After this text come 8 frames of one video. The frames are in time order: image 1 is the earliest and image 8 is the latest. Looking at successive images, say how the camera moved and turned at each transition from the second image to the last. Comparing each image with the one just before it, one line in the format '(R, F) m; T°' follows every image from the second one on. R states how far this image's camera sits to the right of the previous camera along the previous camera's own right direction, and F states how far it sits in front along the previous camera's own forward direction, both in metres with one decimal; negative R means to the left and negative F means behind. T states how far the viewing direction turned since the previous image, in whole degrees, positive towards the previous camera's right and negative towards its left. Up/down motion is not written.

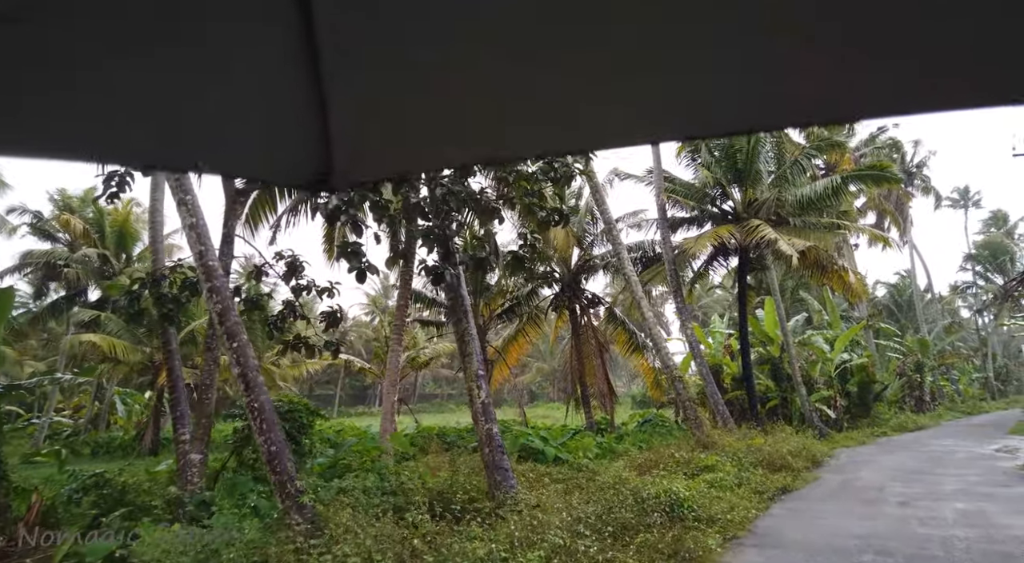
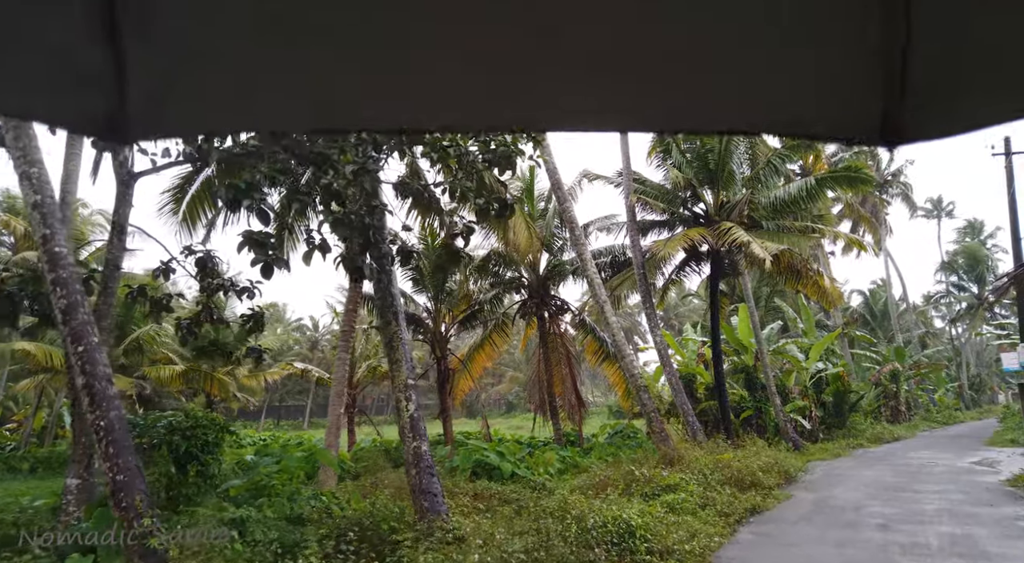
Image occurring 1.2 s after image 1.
(+0.4, +0.8) m; +2°
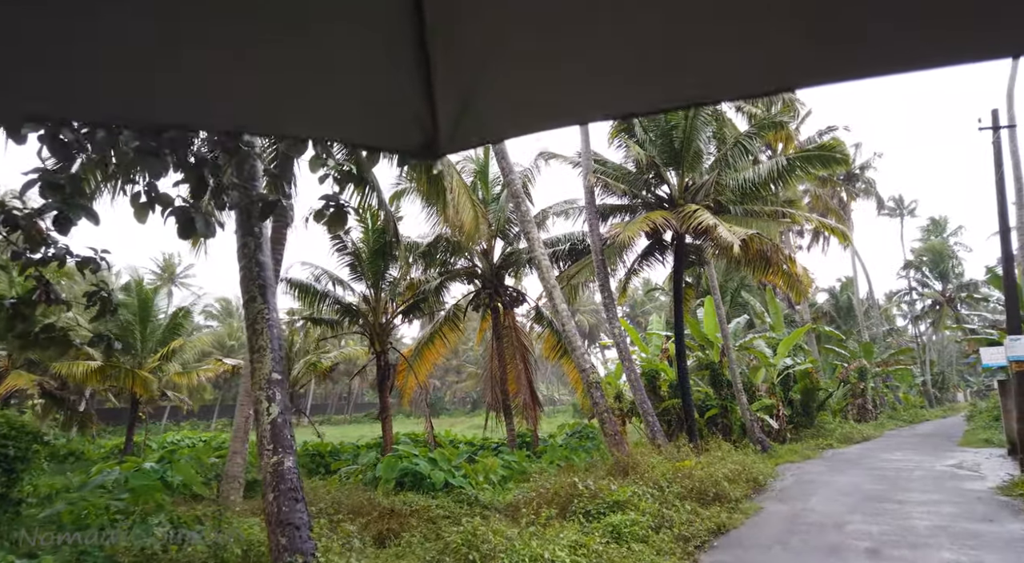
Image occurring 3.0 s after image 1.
(+0.5, +1.4) m; +3°
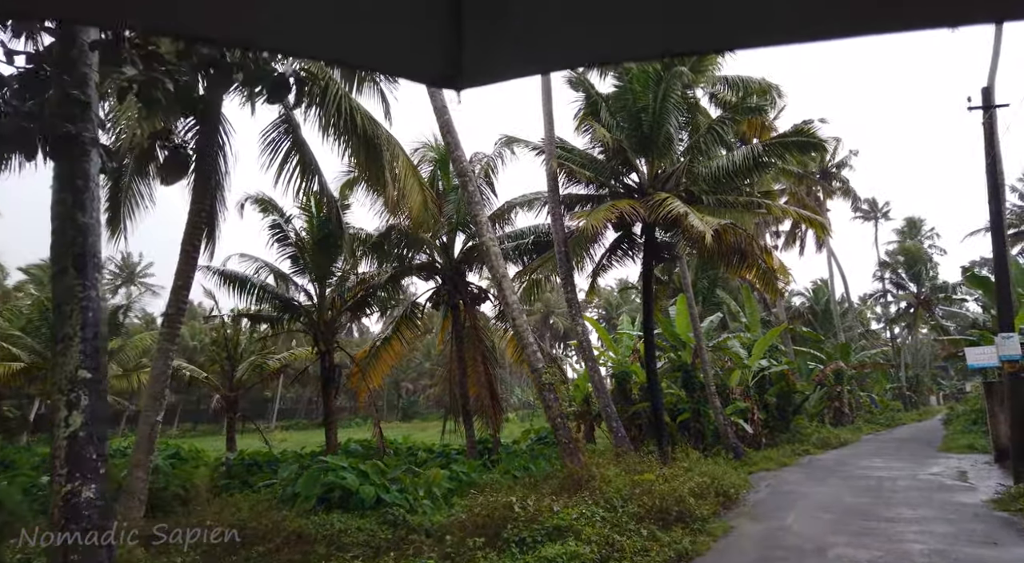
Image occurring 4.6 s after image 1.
(+0.5, +1.1) m; +2°
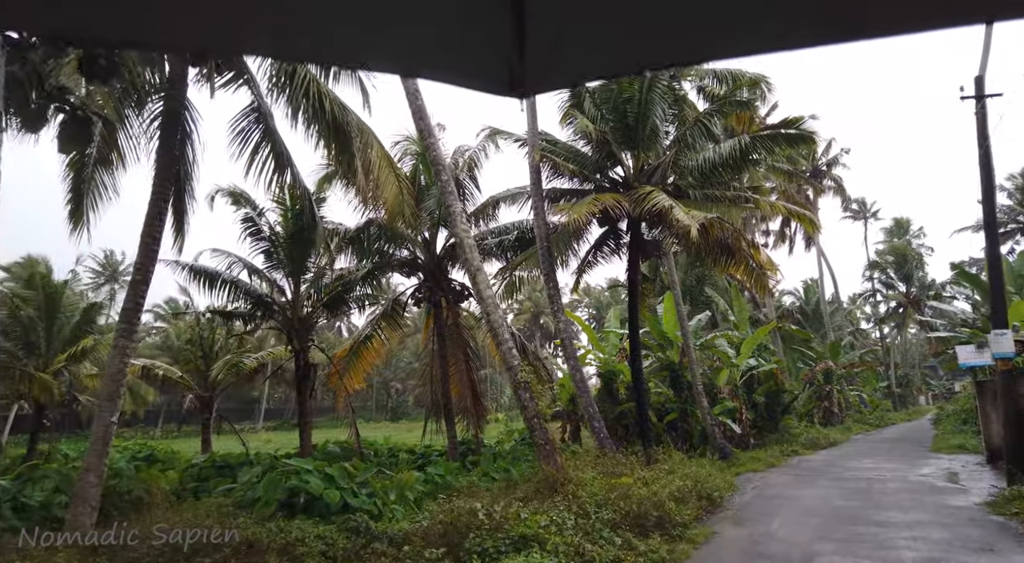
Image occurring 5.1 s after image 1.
(+0.2, +0.4) m; +1°
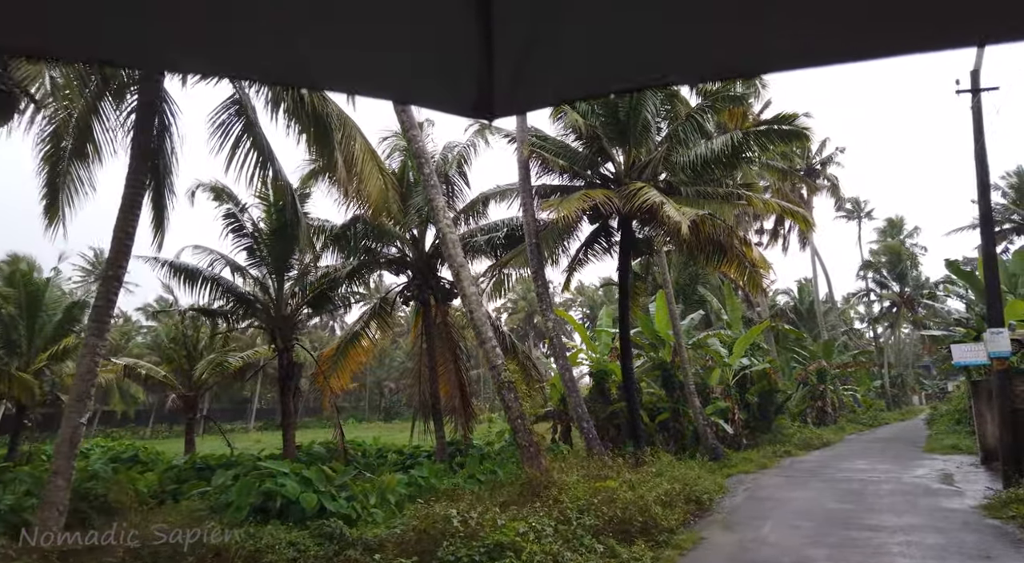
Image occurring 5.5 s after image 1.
(+0.1, +0.3) m; 0°
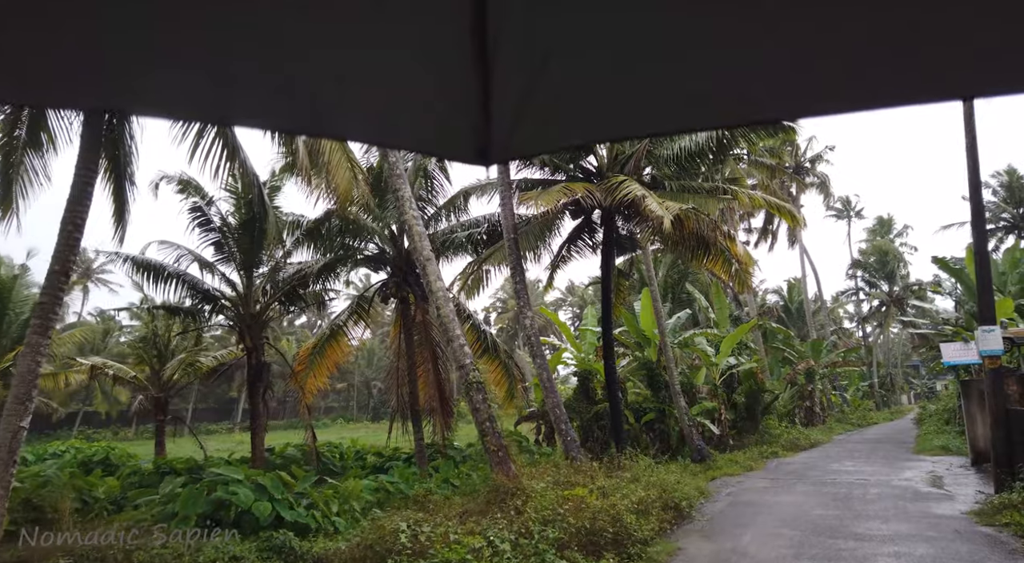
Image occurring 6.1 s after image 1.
(+0.2, +0.4) m; +1°
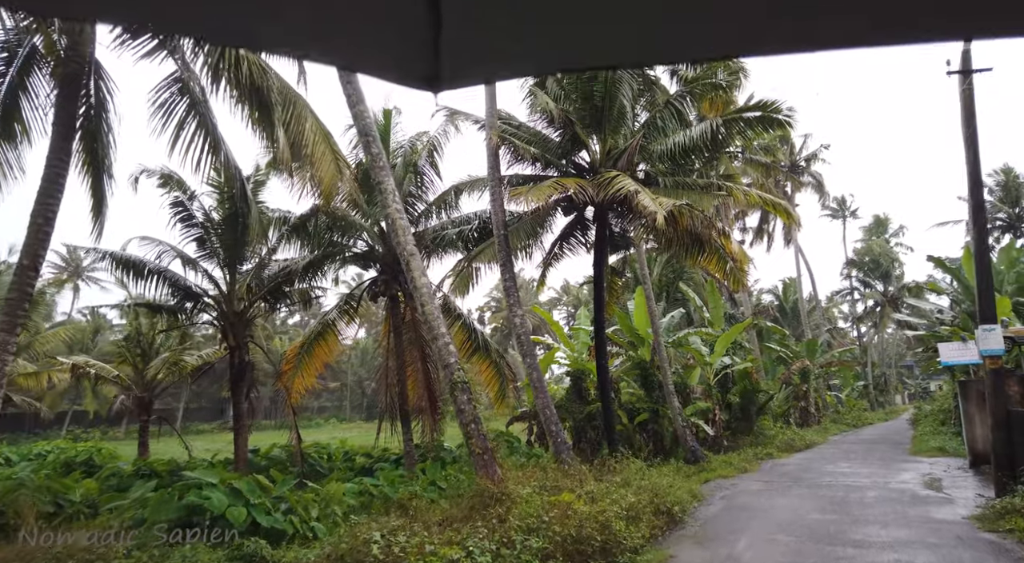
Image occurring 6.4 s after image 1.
(+0.1, +0.3) m; 0°
